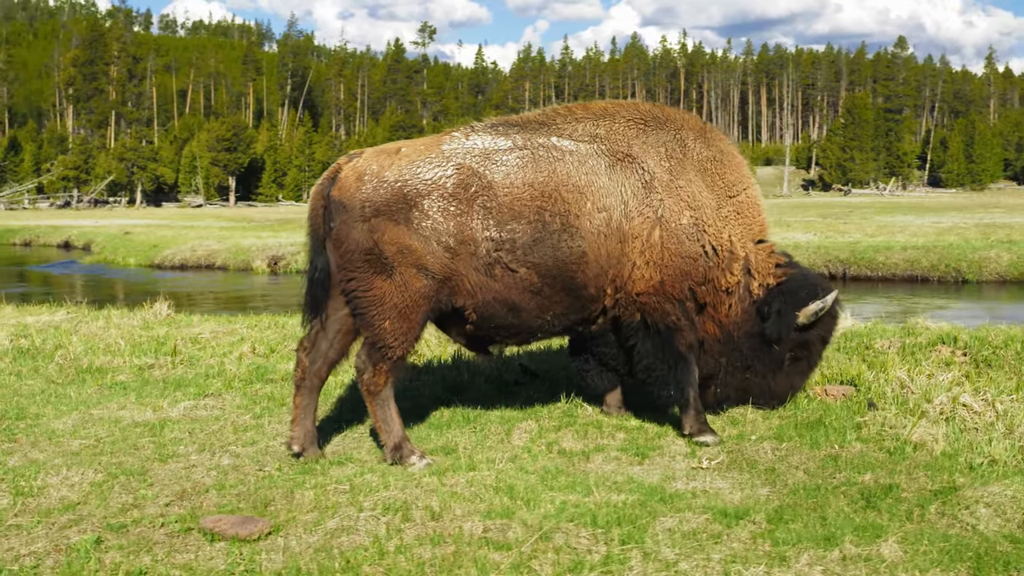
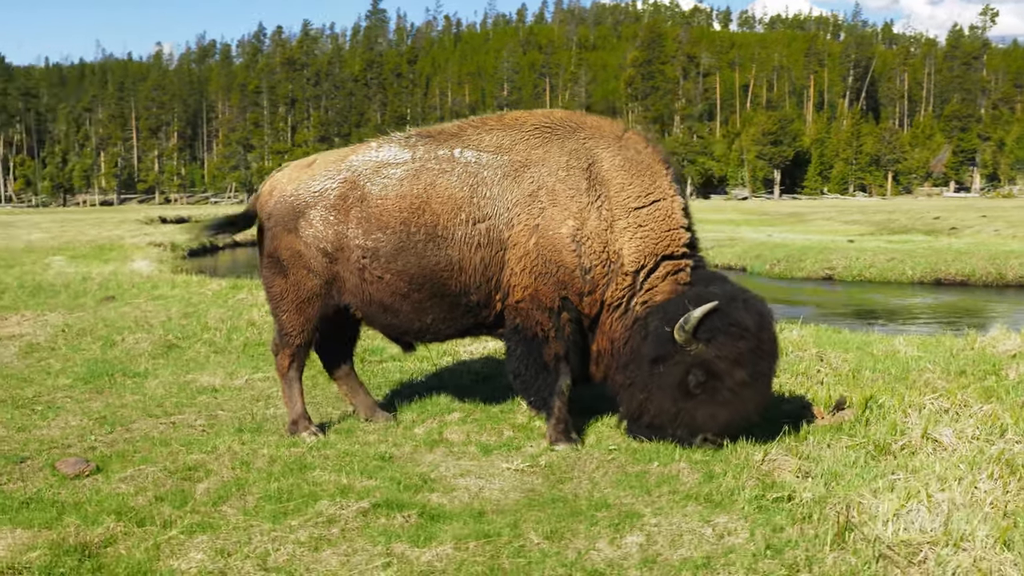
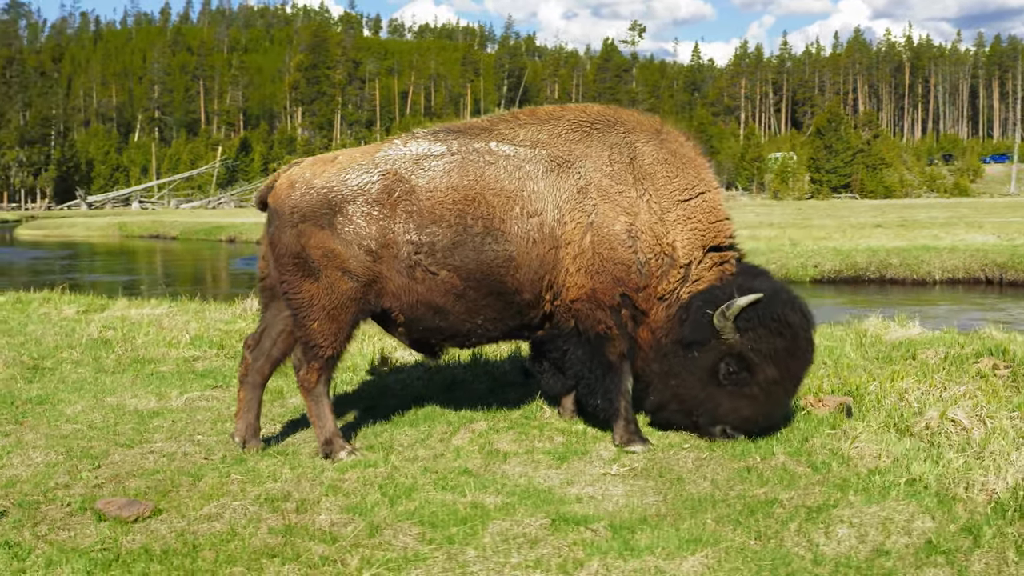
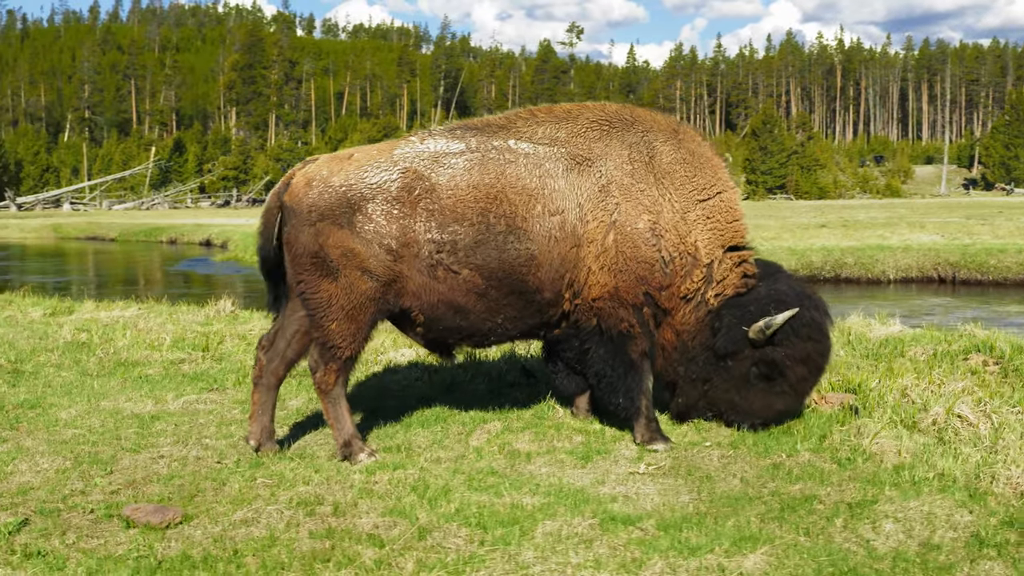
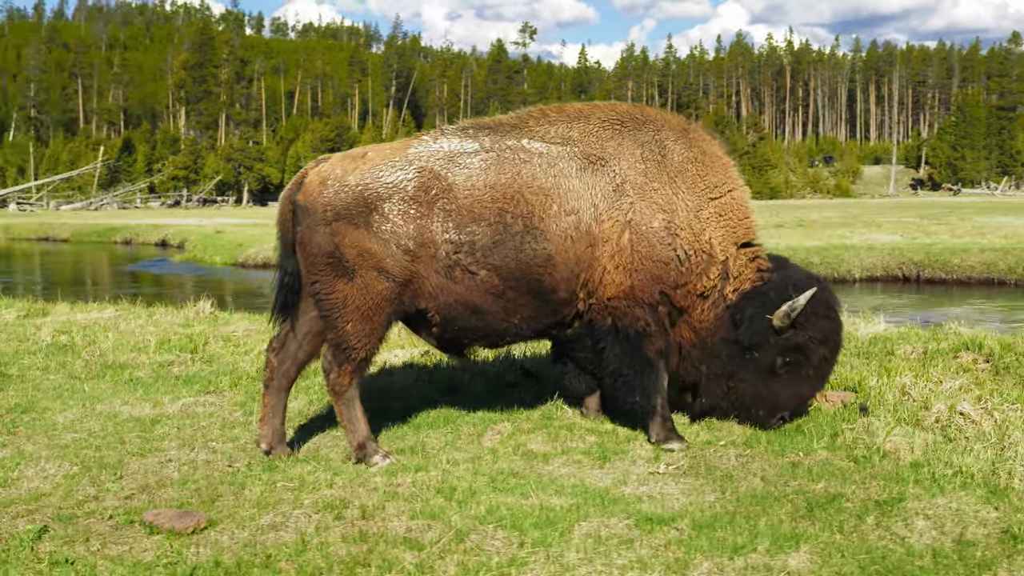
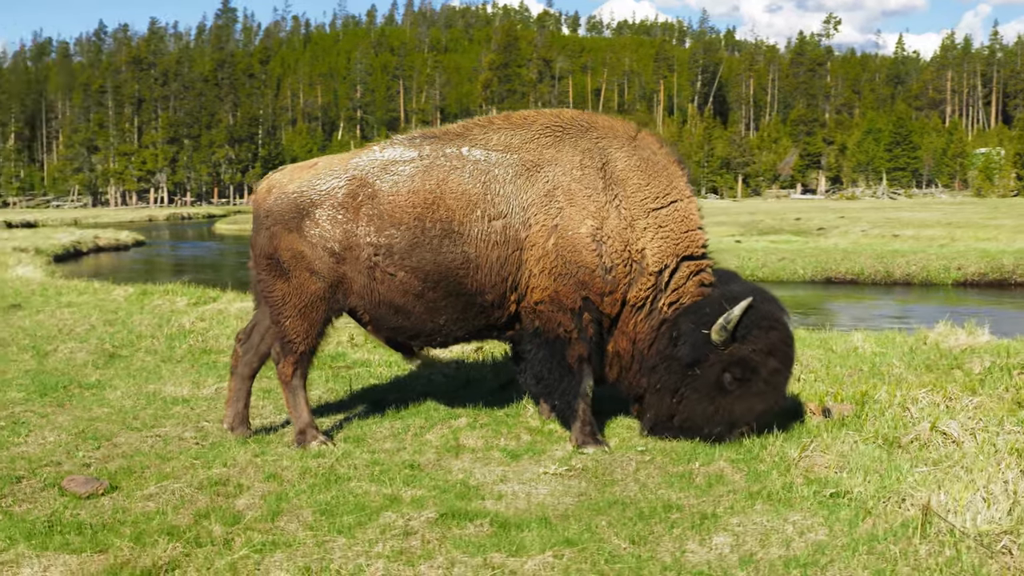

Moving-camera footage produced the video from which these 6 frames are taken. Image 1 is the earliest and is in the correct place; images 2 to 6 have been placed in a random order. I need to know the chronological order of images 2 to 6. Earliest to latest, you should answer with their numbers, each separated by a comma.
5, 4, 3, 6, 2
